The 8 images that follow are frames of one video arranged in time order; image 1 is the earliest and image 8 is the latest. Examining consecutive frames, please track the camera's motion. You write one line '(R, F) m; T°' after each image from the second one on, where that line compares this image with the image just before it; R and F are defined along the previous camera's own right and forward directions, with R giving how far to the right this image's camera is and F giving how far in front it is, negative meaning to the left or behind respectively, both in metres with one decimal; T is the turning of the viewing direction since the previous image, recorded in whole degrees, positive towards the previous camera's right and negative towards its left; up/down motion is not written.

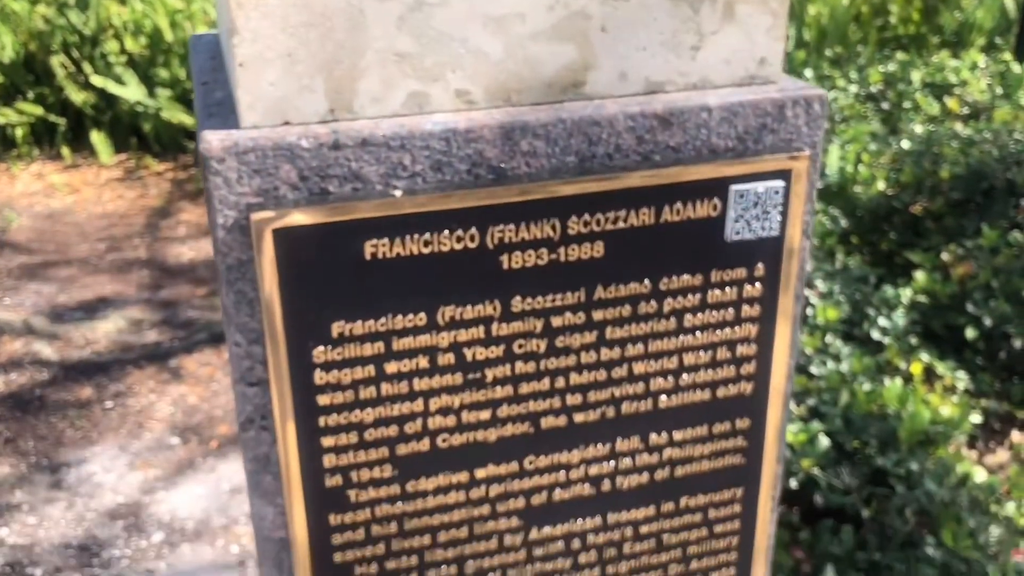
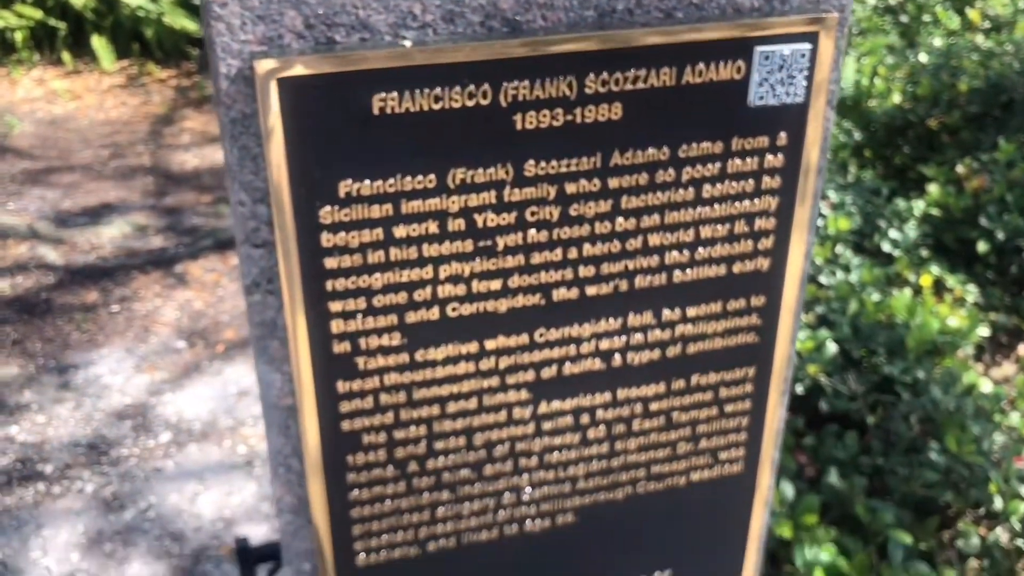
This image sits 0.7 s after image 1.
(0.0, 0.0) m; 0°
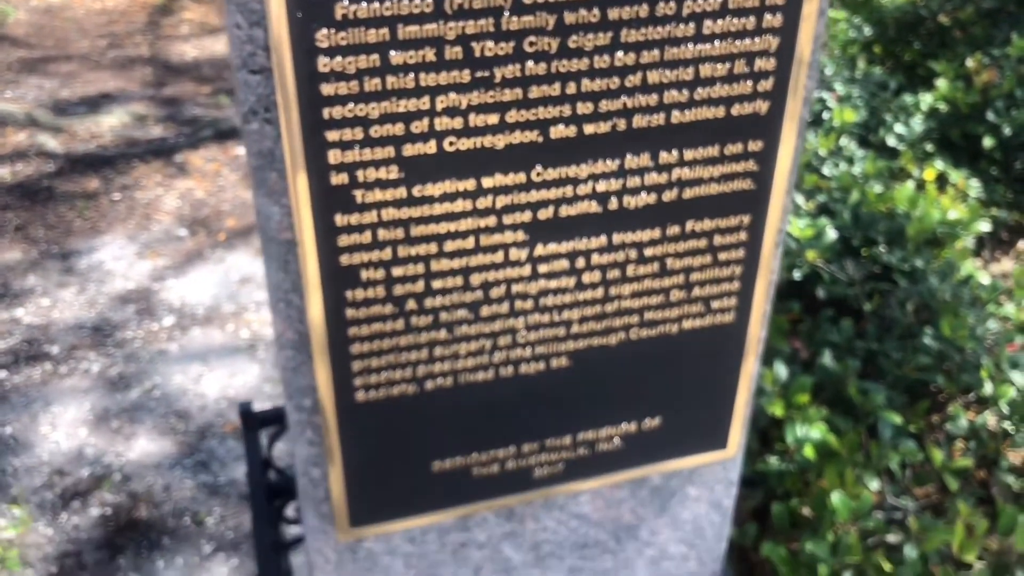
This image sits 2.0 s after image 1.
(0.0, 0.0) m; 0°
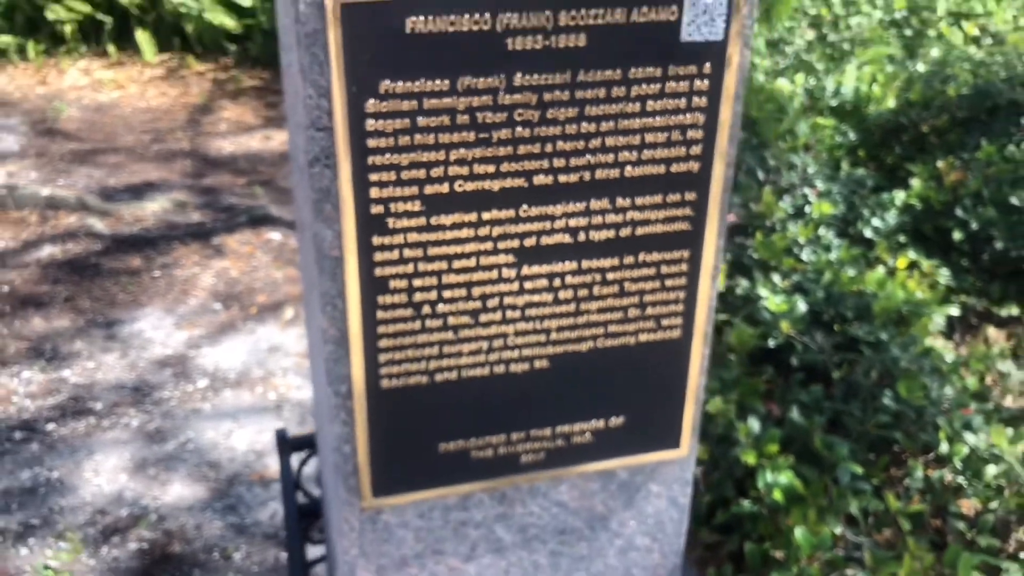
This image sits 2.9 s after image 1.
(0.0, -0.4) m; -1°
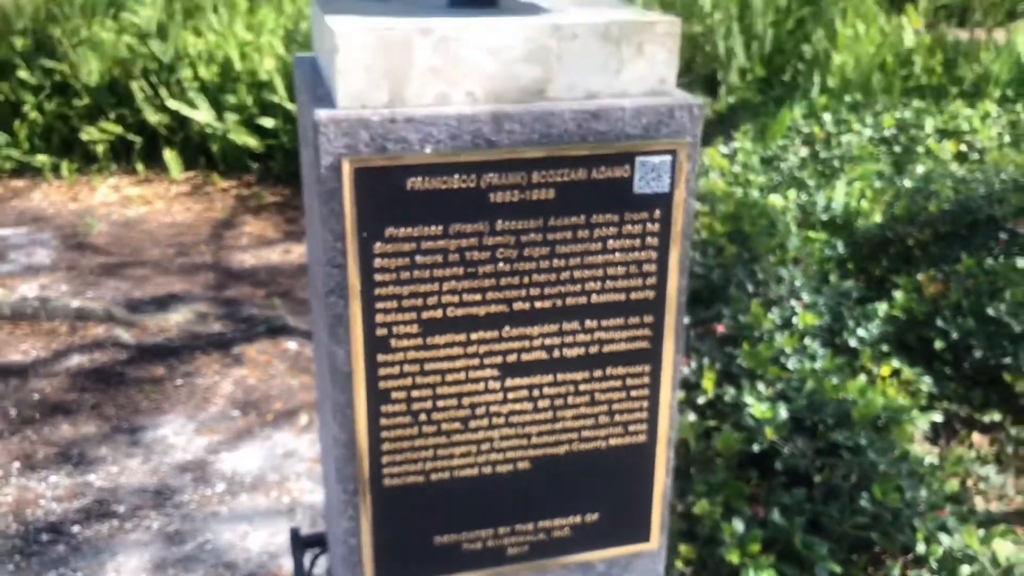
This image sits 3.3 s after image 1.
(+0.1, -0.3) m; -1°
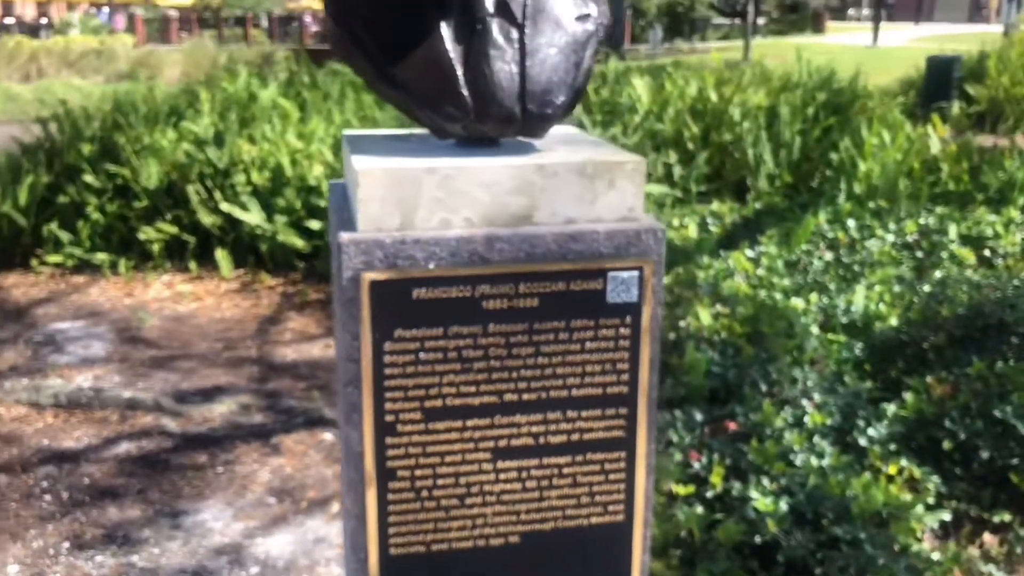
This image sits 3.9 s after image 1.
(+0.1, -0.3) m; -3°
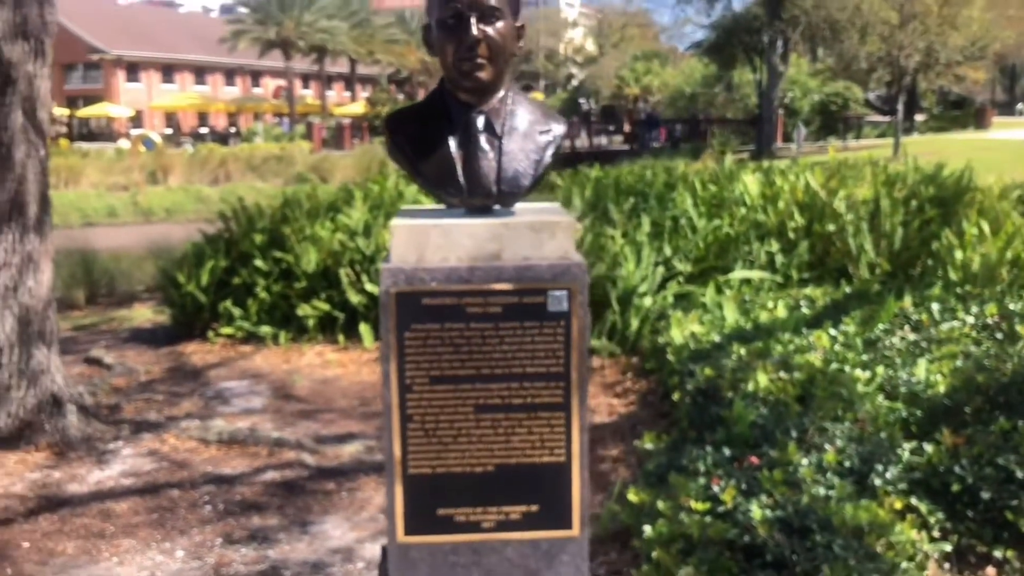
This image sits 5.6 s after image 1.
(+0.7, -1.2) m; -9°
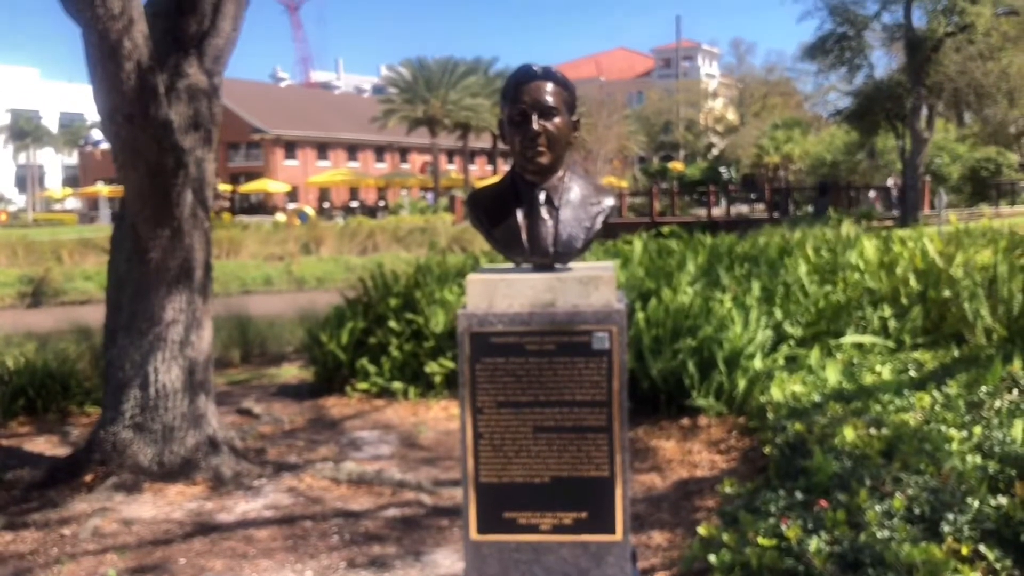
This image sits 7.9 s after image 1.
(+0.4, -0.8) m; -8°
